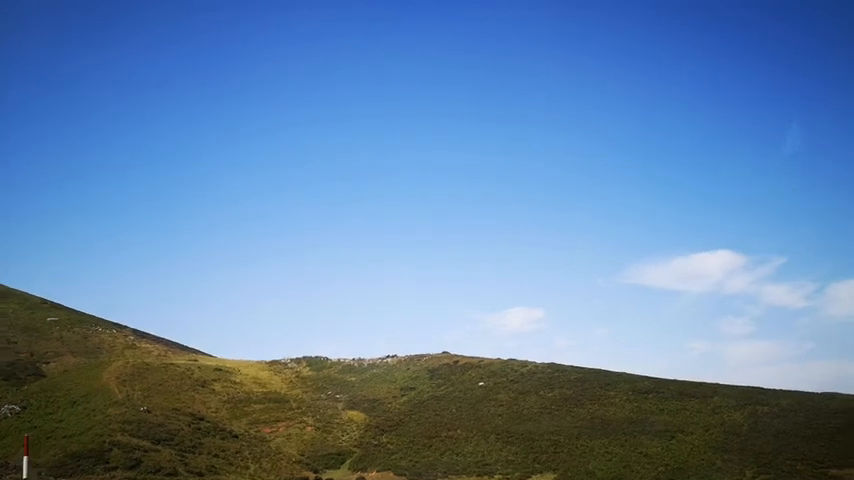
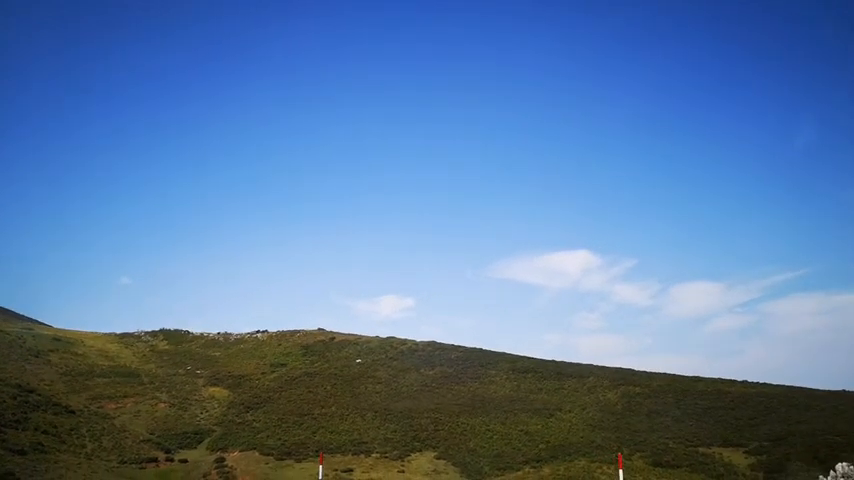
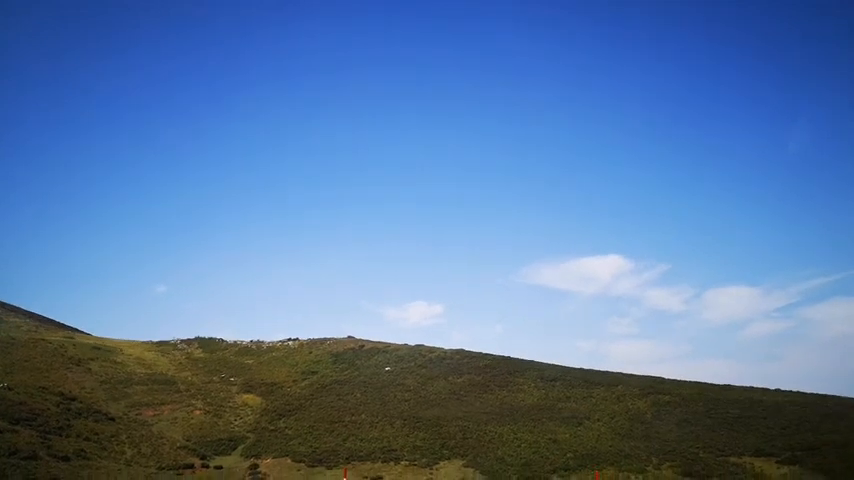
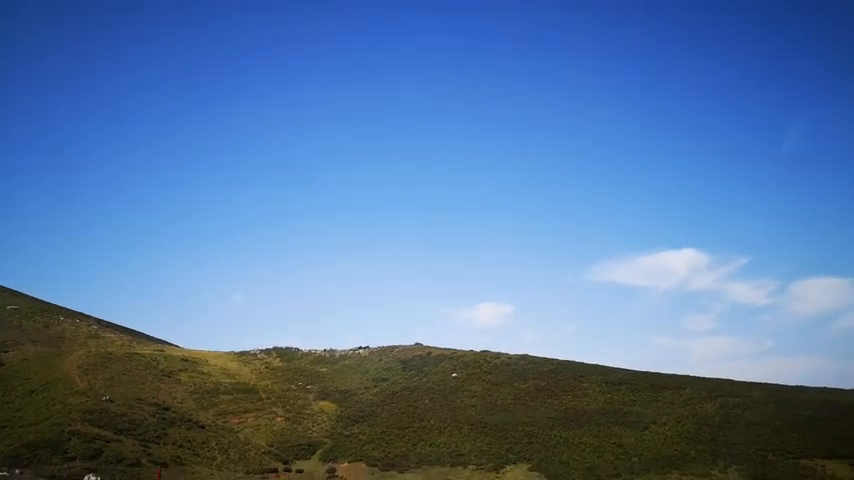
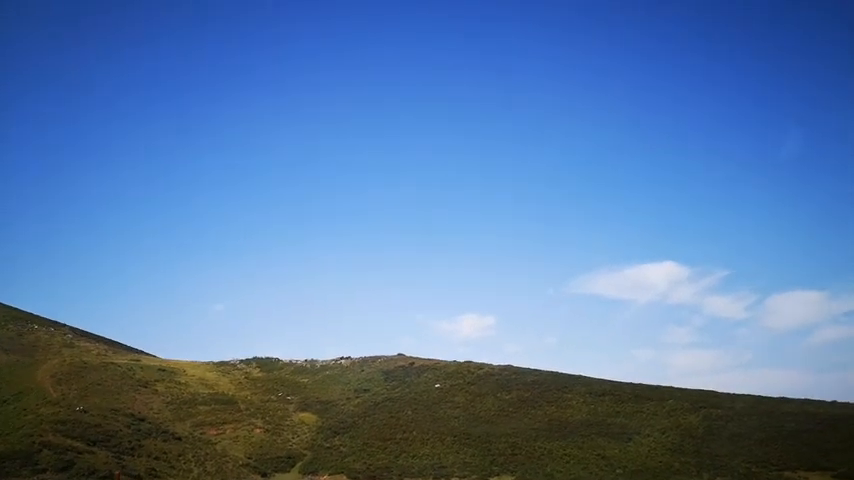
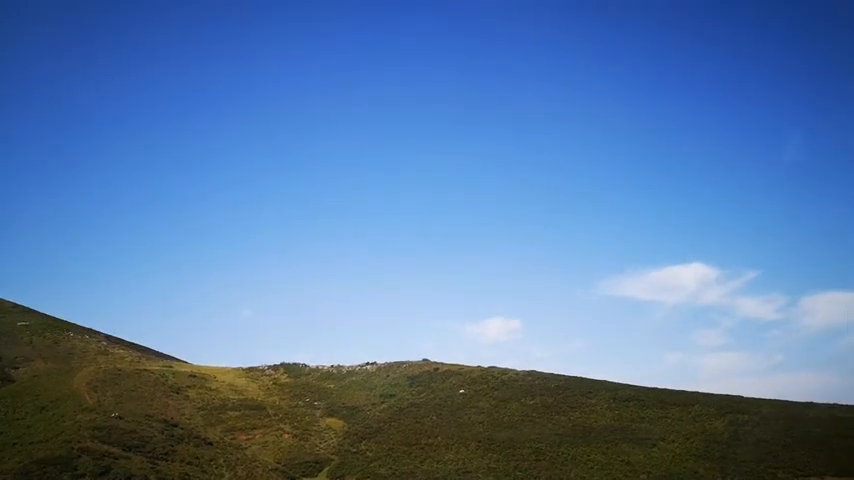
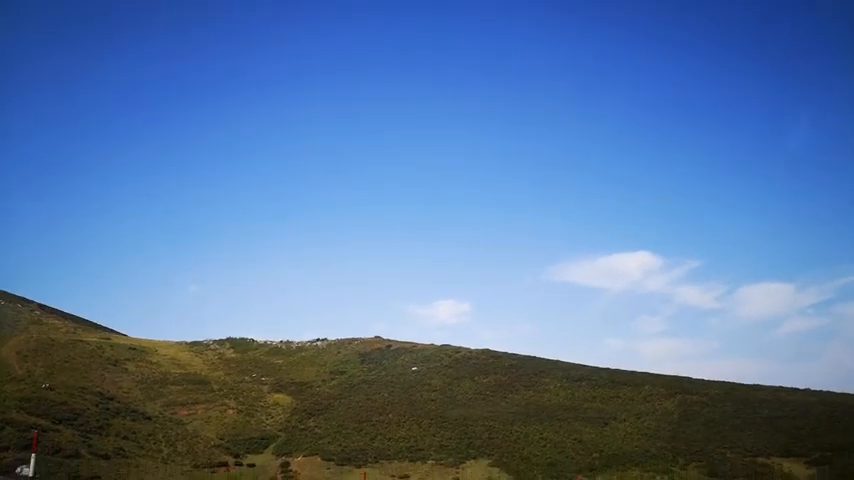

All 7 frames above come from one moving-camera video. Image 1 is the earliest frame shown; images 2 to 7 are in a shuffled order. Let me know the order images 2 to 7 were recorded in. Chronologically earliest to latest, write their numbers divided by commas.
6, 4, 5, 7, 3, 2
